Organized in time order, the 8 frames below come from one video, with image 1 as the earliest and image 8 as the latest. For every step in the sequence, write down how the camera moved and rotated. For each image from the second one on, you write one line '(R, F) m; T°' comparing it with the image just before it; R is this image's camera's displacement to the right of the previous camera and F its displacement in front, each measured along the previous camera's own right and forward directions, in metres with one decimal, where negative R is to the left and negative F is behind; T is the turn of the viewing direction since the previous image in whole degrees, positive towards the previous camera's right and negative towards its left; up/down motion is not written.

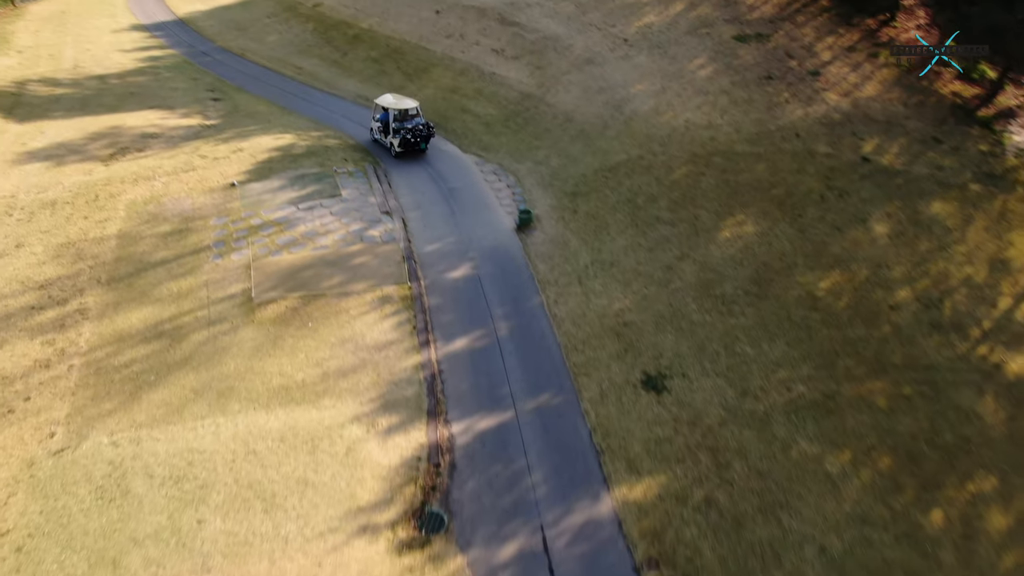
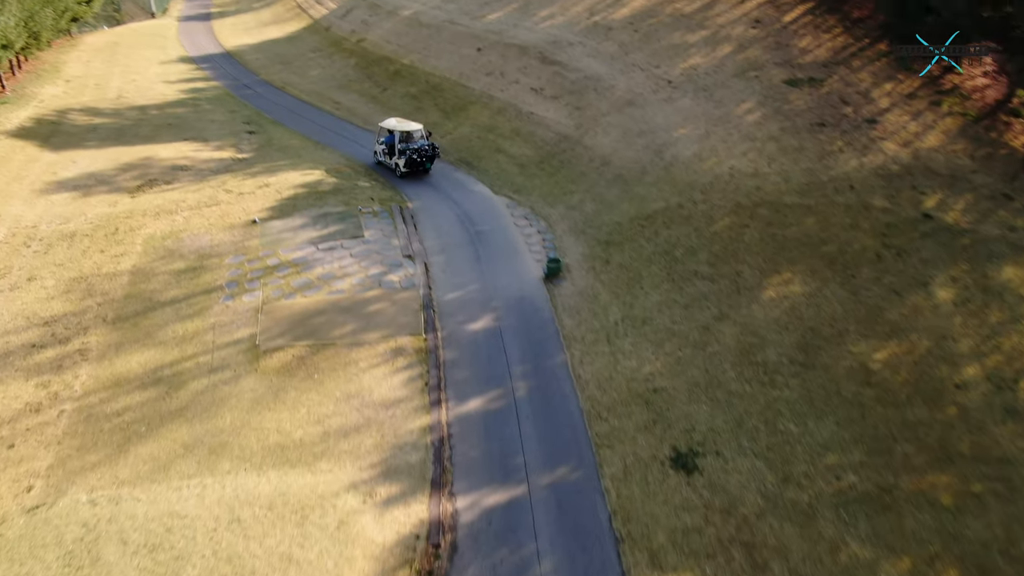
(+0.4, +1.1) m; -3°
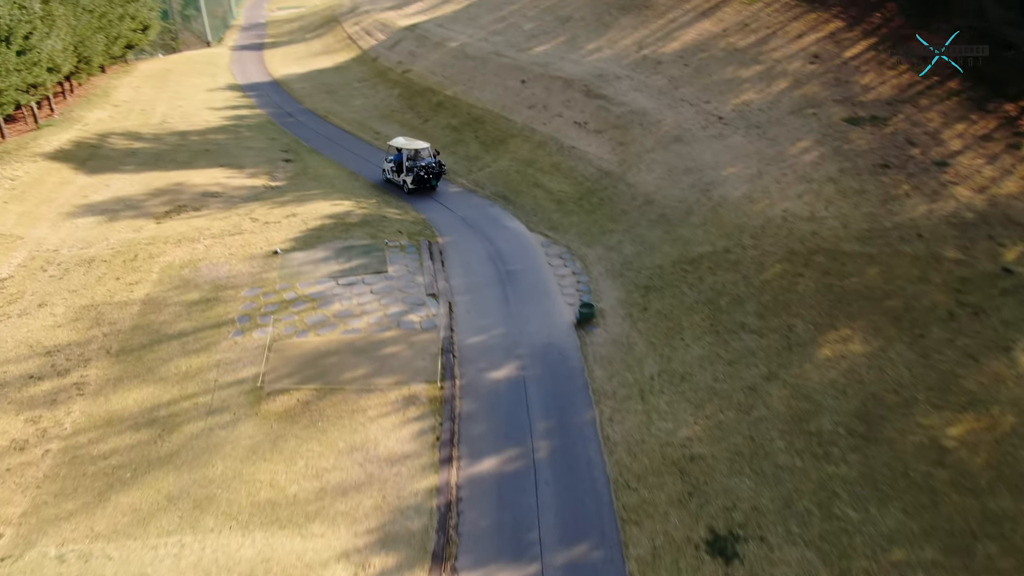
(+0.3, +1.3) m; -3°
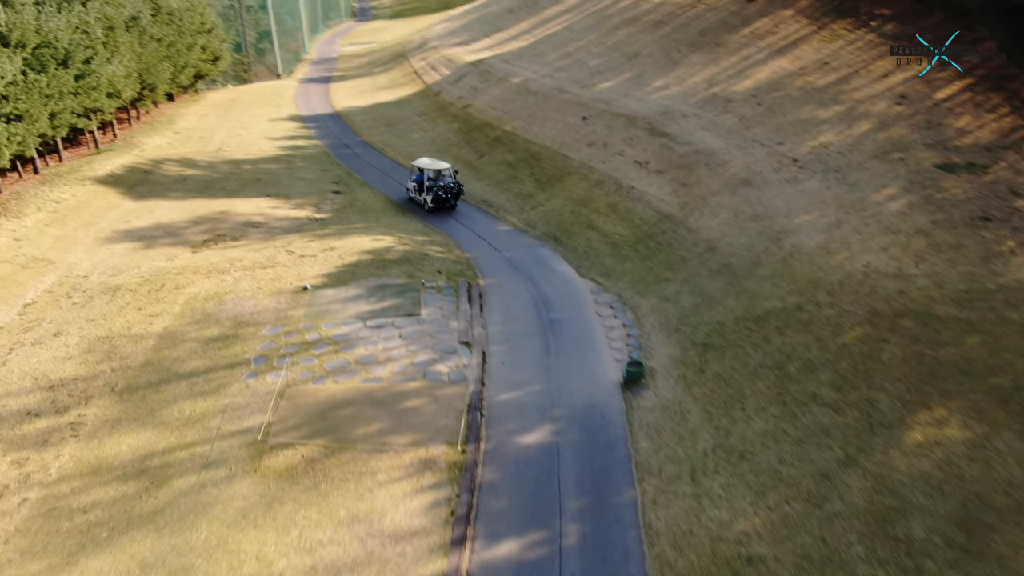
(+0.4, +1.6) m; -5°
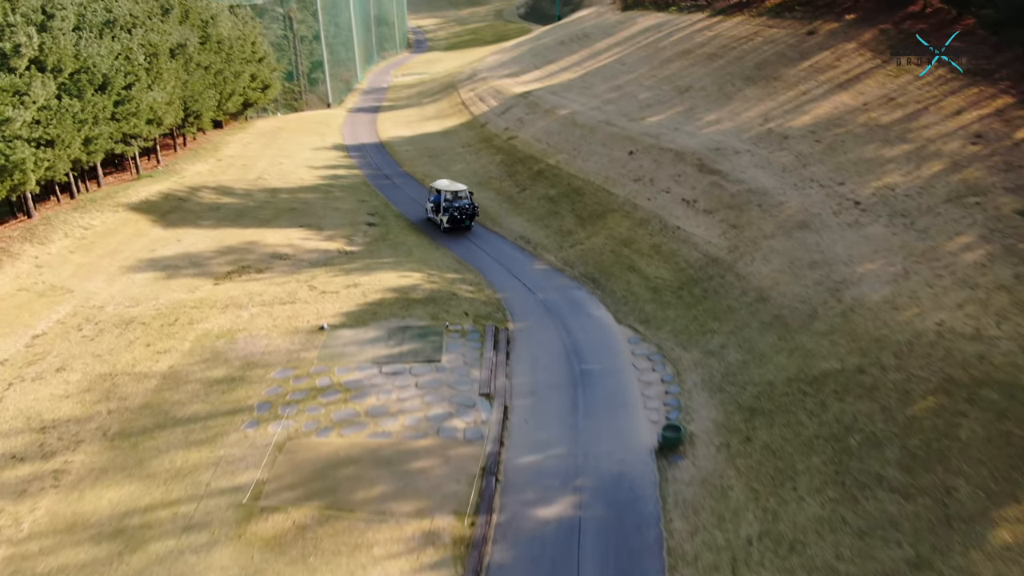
(+0.4, +1.3) m; -4°
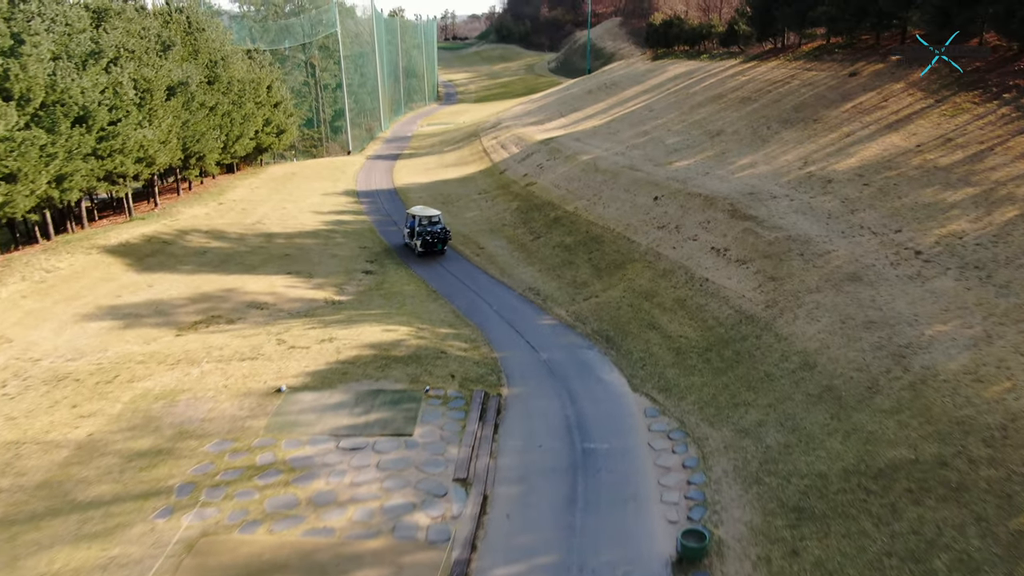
(+0.7, +2.7) m; -2°
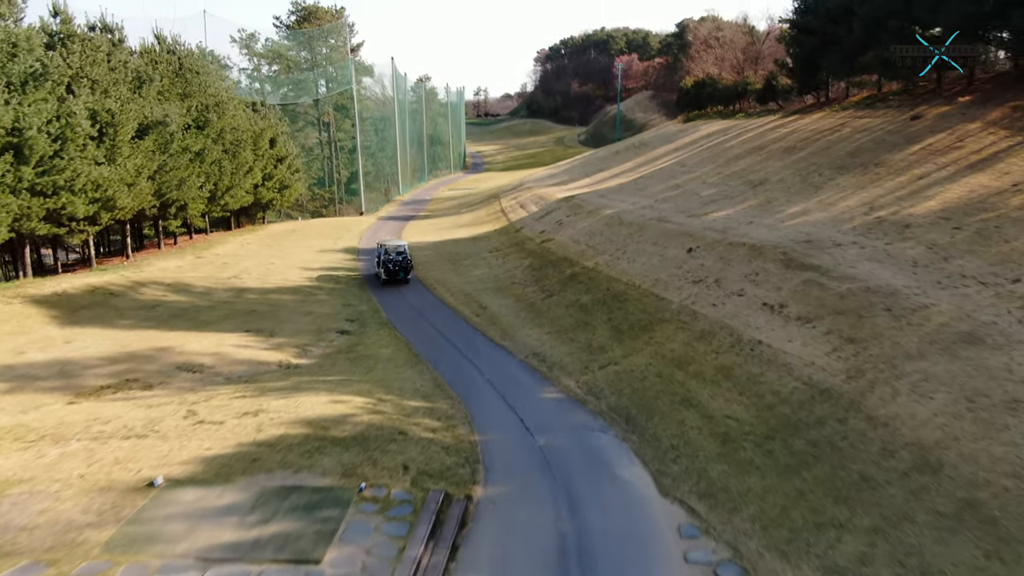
(+0.7, +4.2) m; -2°
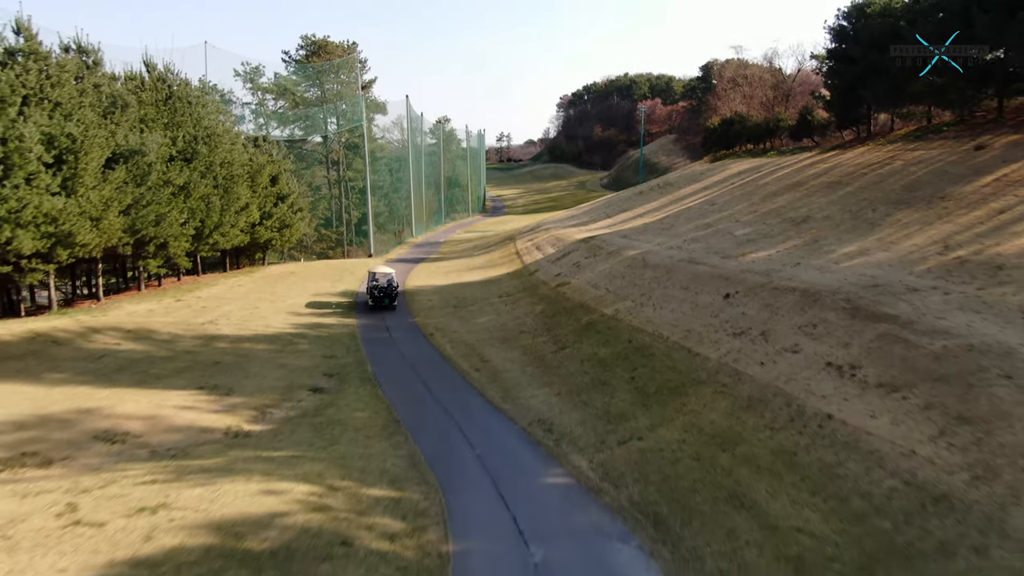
(+0.4, +3.2) m; -2°
